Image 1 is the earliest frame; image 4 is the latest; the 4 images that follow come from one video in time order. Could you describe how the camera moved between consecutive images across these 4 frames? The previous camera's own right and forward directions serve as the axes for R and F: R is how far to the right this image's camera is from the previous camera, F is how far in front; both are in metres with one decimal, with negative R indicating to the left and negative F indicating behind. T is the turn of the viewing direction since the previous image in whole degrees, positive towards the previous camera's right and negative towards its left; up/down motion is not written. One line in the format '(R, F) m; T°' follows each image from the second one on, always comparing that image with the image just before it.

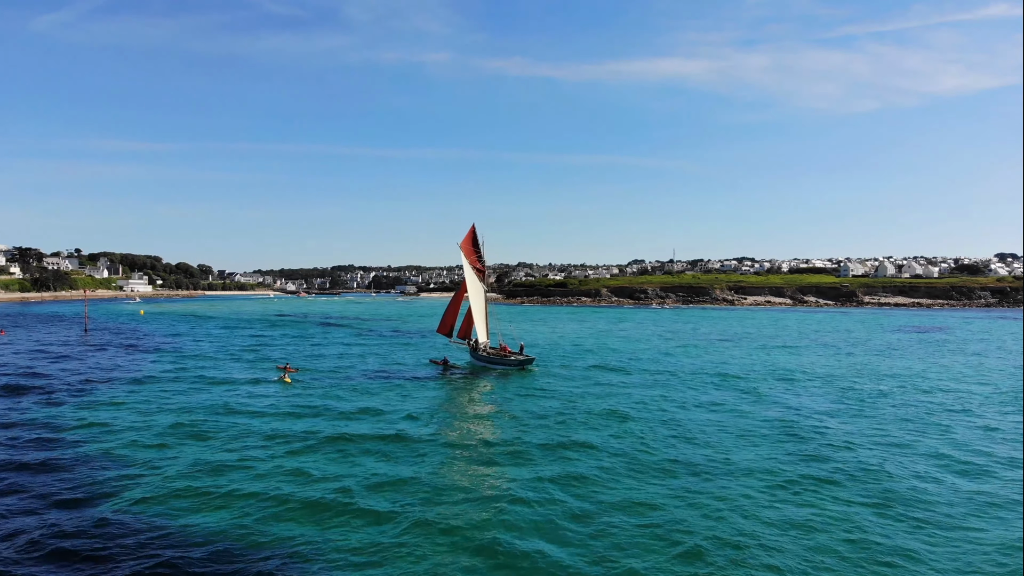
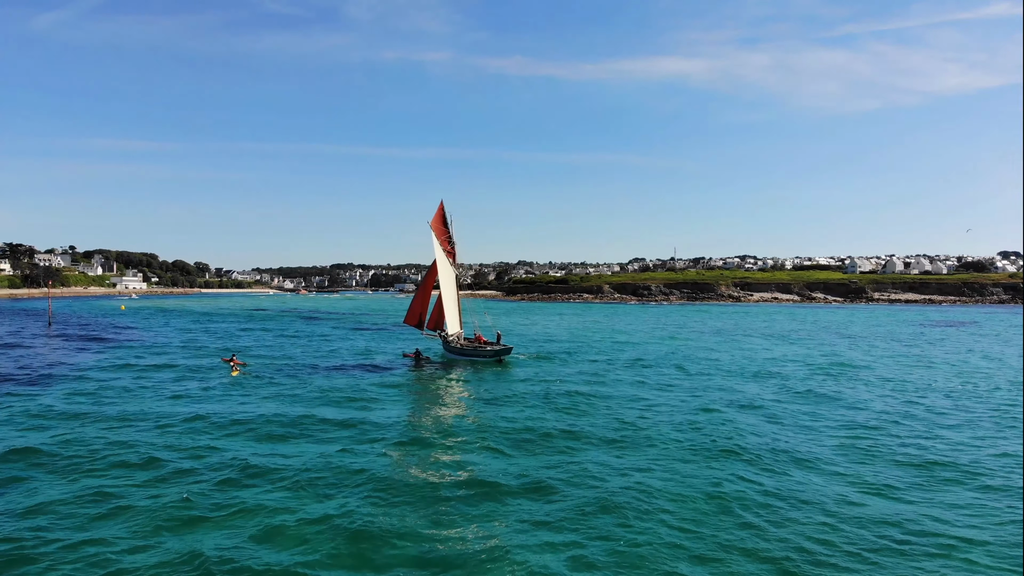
(+0.2, +2.6) m; 0°
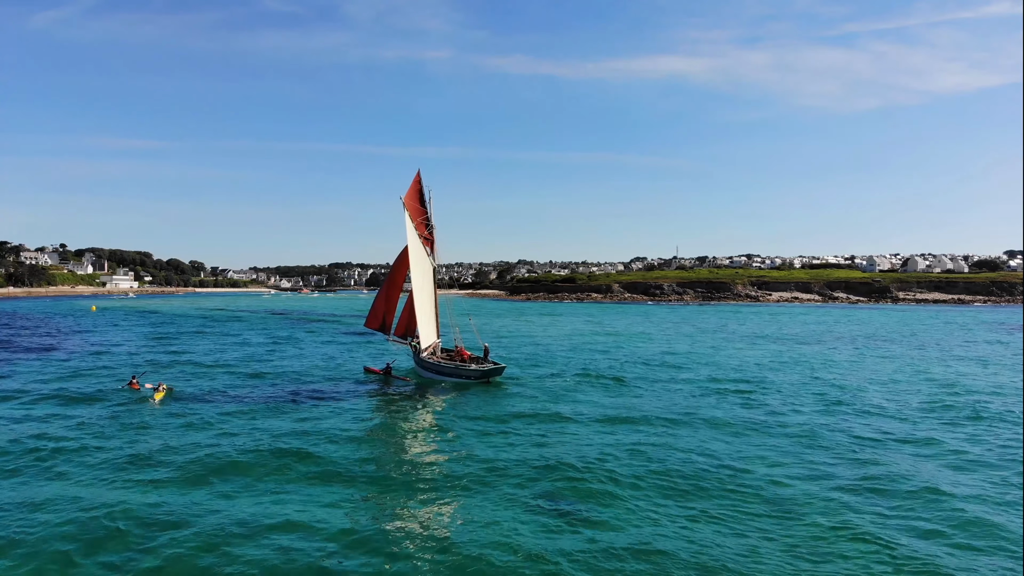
(-0.6, +4.9) m; 0°
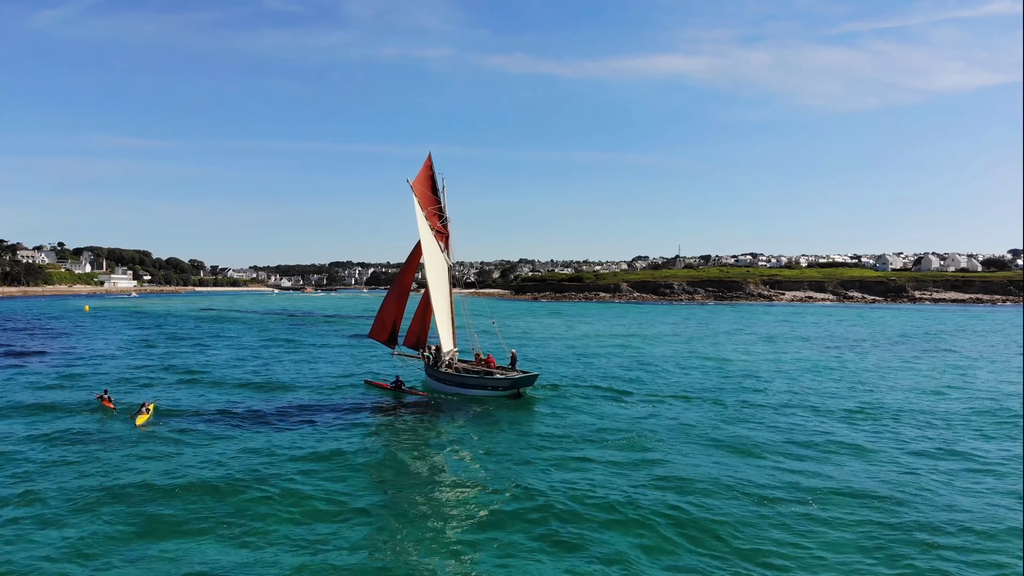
(-0.8, +2.1) m; 0°
